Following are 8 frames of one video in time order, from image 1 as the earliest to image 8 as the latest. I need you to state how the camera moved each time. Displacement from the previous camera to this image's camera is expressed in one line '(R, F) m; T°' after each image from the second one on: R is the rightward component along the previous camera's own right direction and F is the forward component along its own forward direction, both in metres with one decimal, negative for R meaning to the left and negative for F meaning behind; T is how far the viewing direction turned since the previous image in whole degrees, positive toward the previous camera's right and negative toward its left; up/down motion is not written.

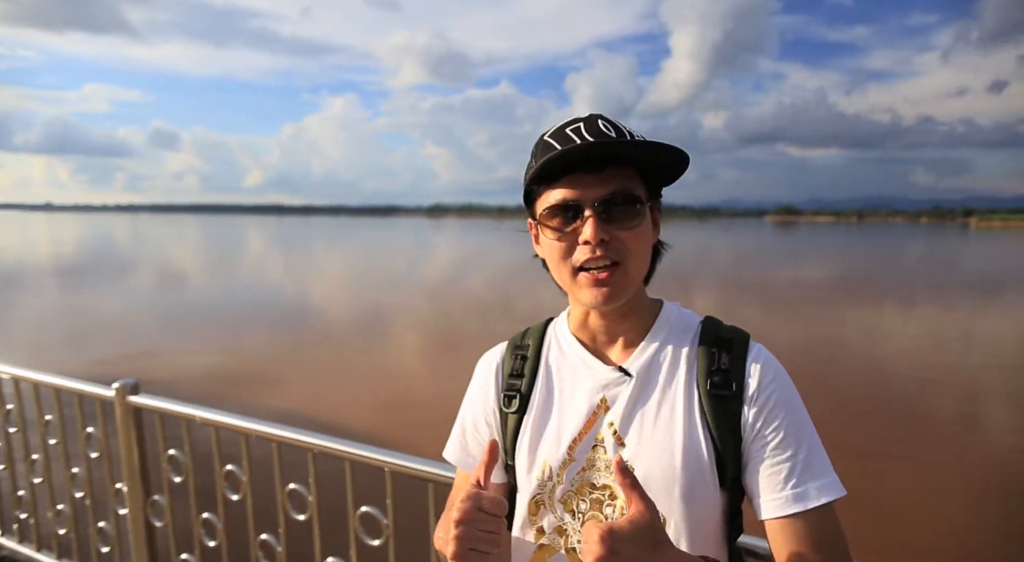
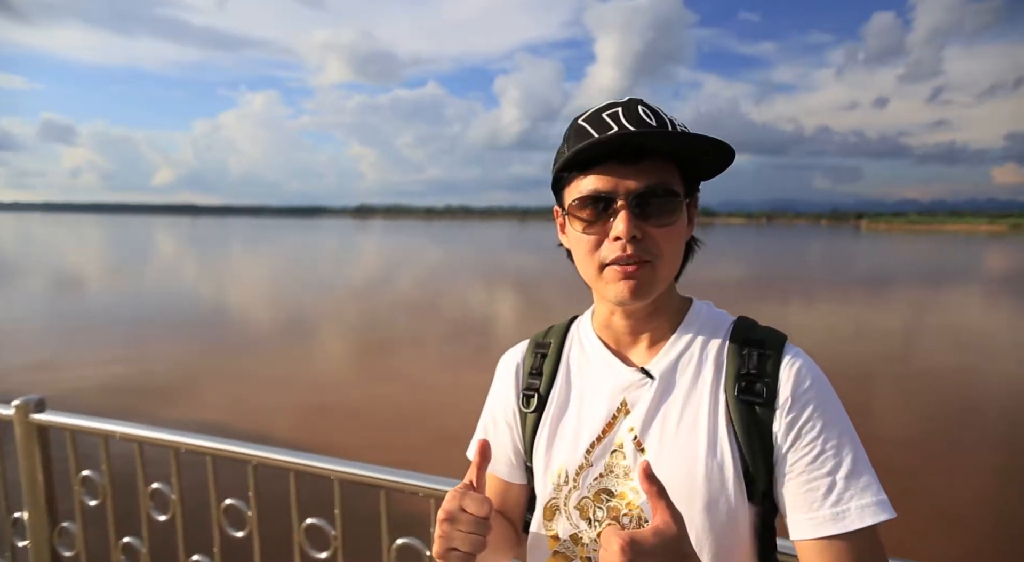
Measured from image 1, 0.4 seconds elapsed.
(+0.2, +0.1) m; -10°
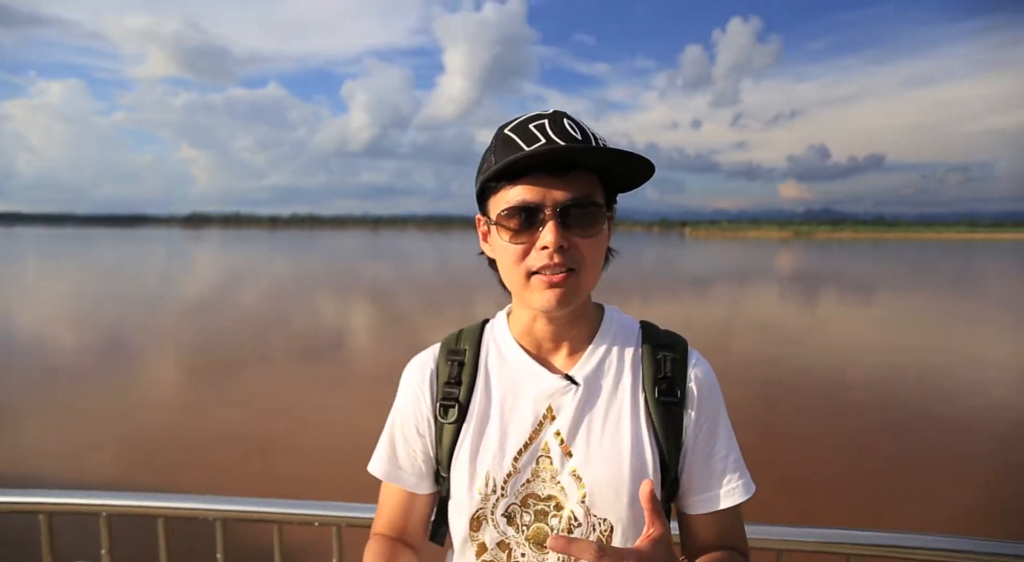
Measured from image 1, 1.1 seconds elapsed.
(-0.2, 0.0) m; +14°
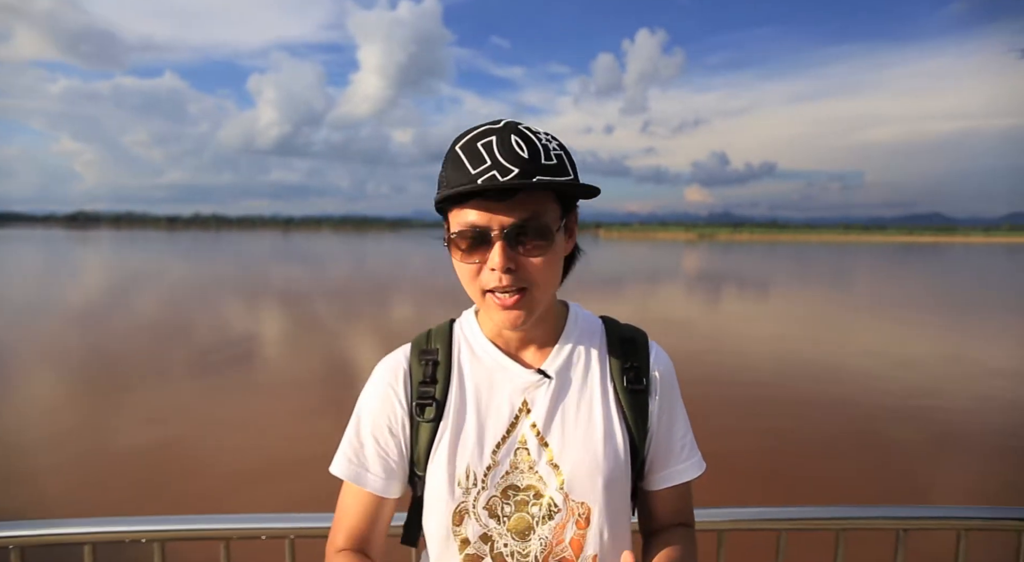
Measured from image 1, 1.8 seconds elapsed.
(+0.4, 0.0) m; -16°
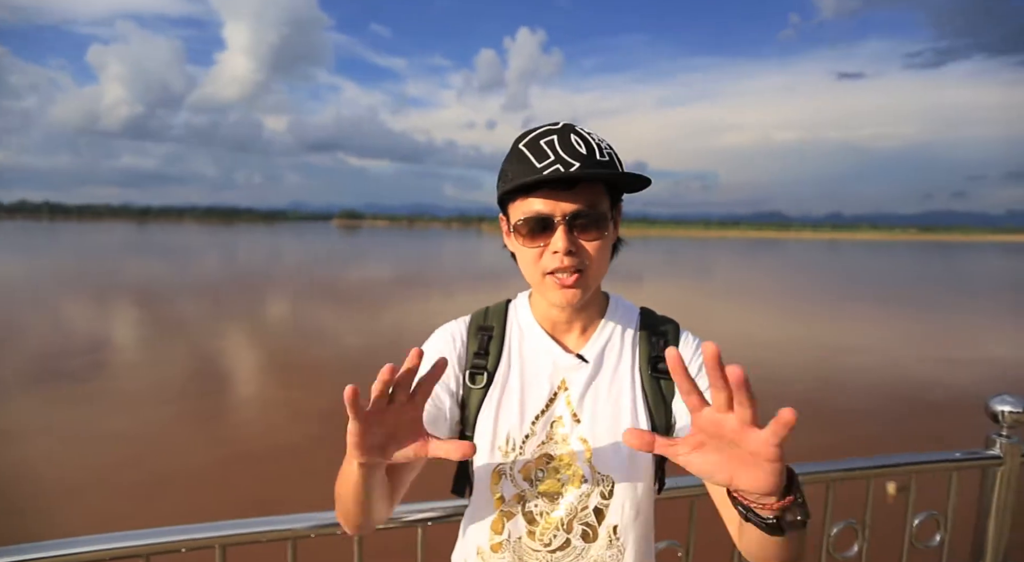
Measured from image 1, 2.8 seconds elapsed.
(-0.4, -0.1) m; +12°
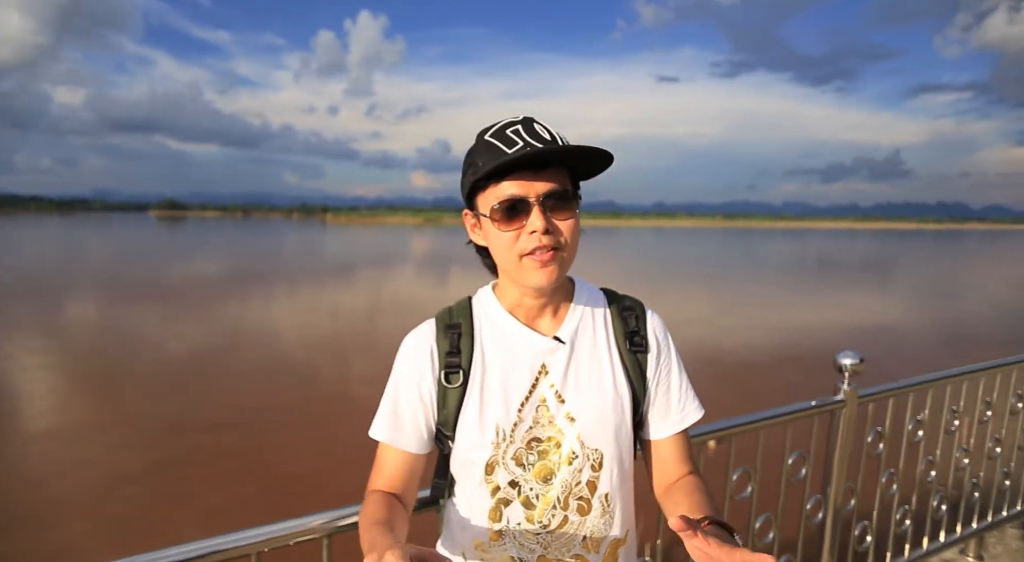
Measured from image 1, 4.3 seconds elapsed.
(+0.6, +0.1) m; -20°
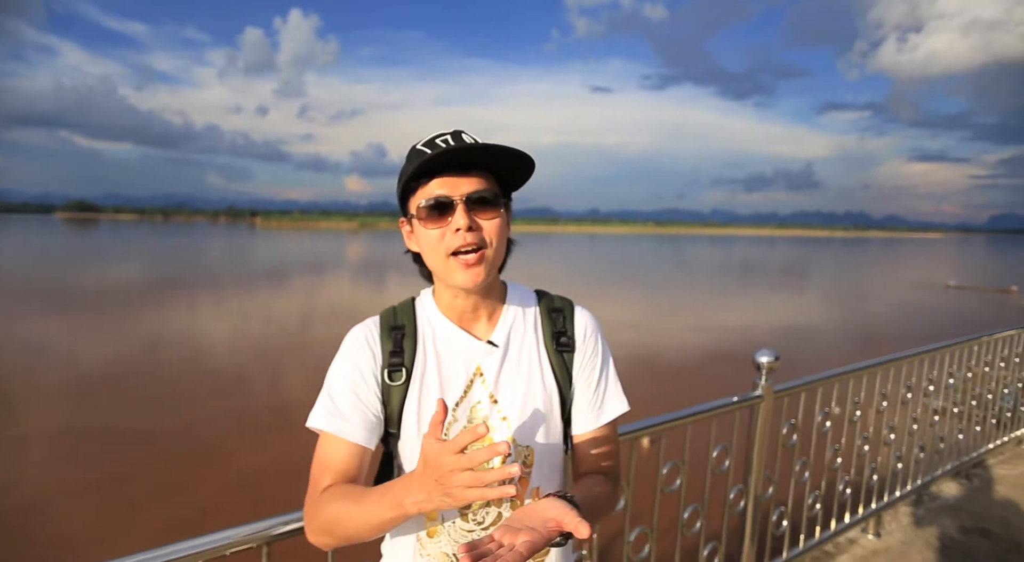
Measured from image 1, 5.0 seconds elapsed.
(0.0, -0.1) m; +6°
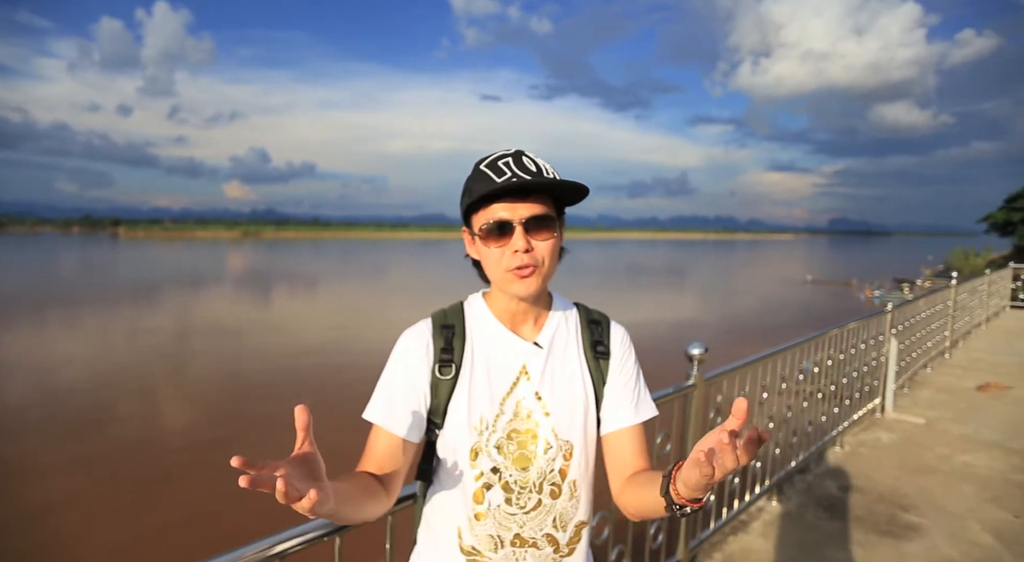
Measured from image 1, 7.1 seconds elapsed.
(-0.5, -0.1) m; +11°
